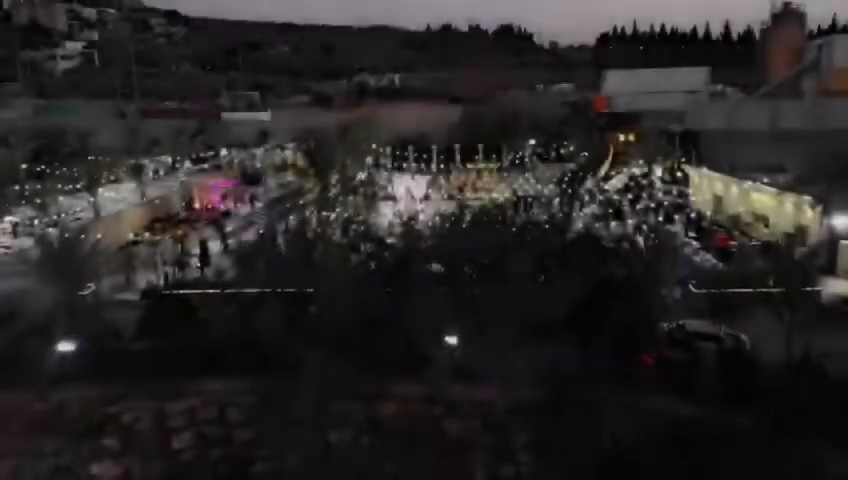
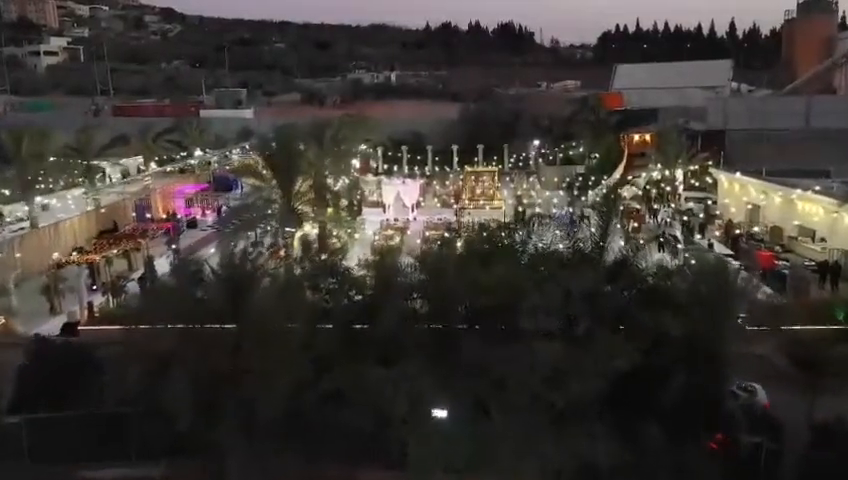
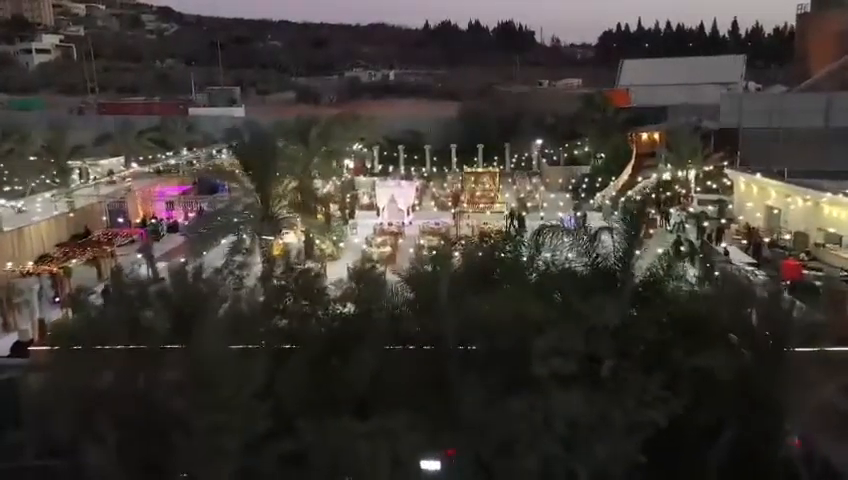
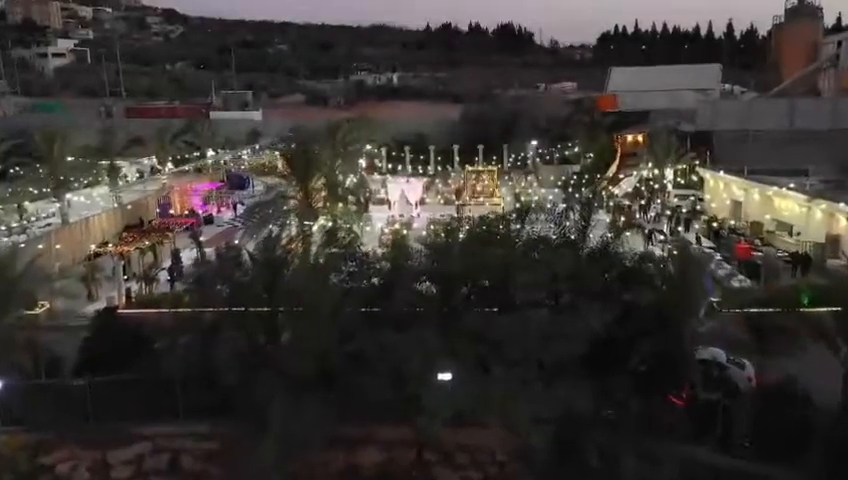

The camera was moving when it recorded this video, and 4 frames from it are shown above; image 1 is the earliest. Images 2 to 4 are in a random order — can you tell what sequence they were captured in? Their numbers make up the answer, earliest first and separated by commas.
4, 2, 3
